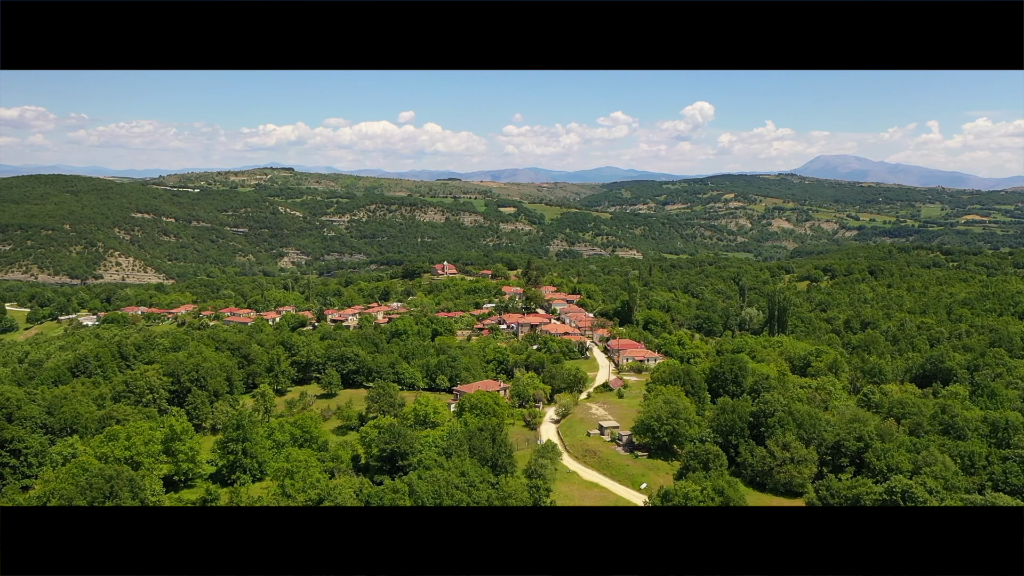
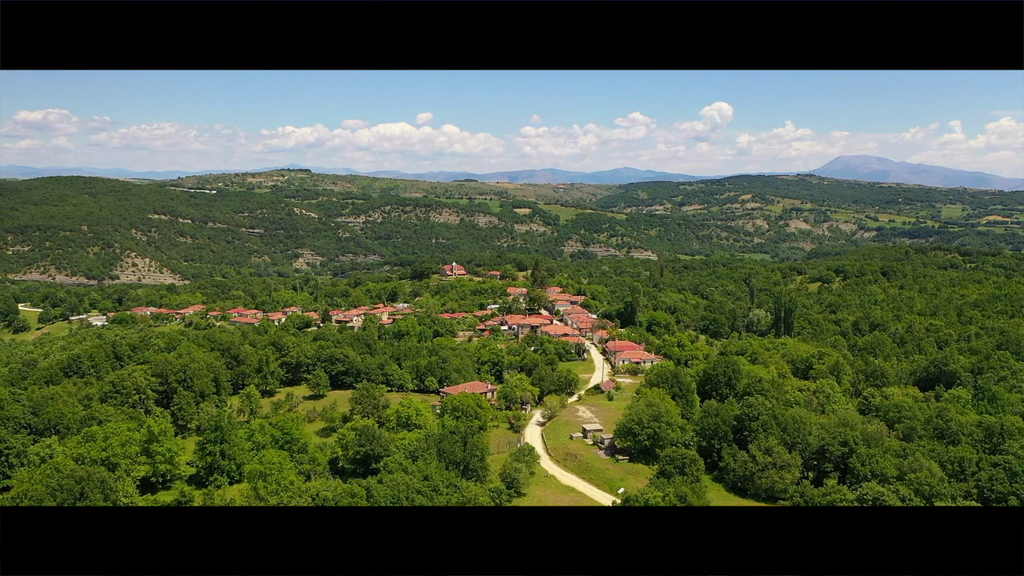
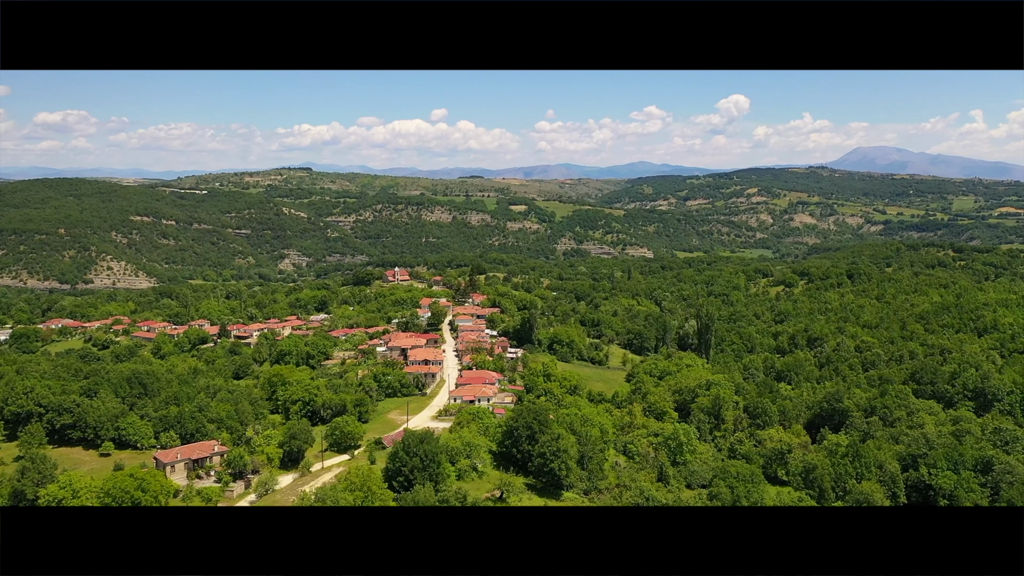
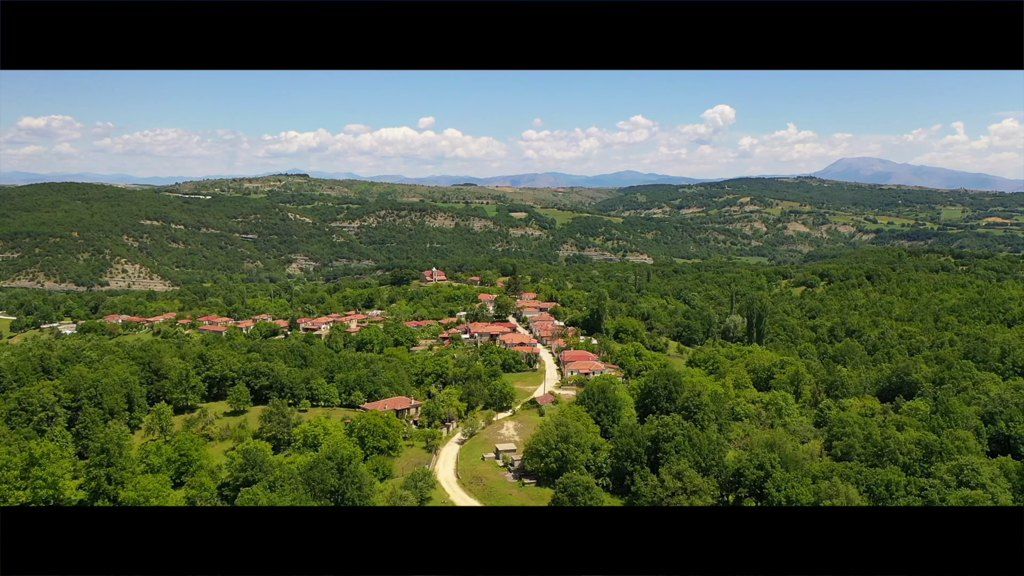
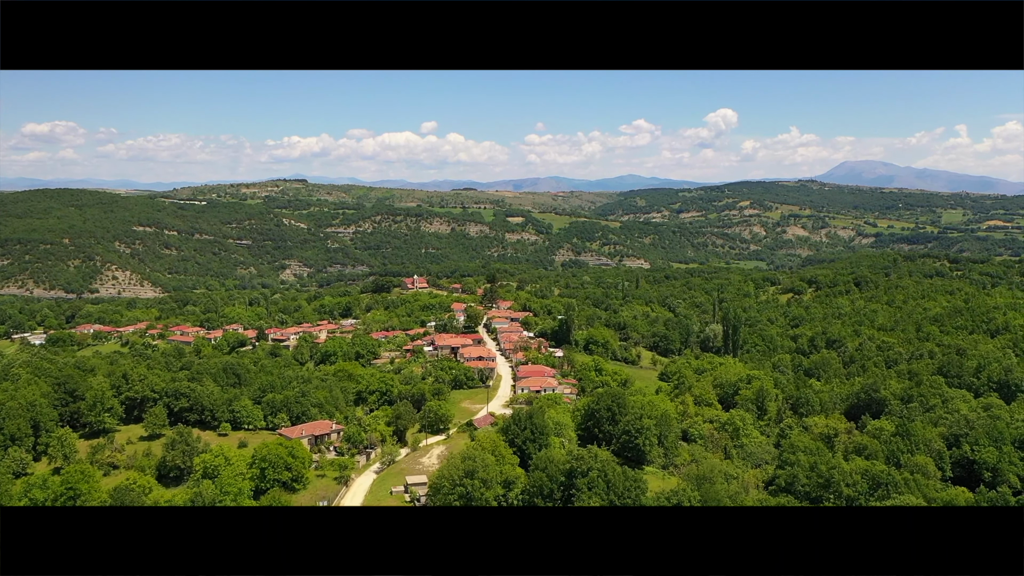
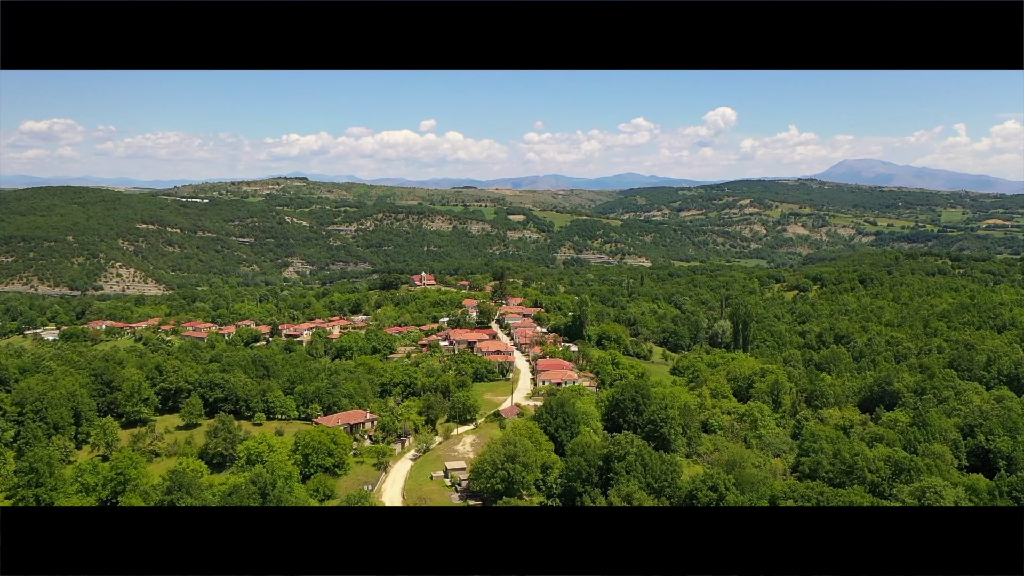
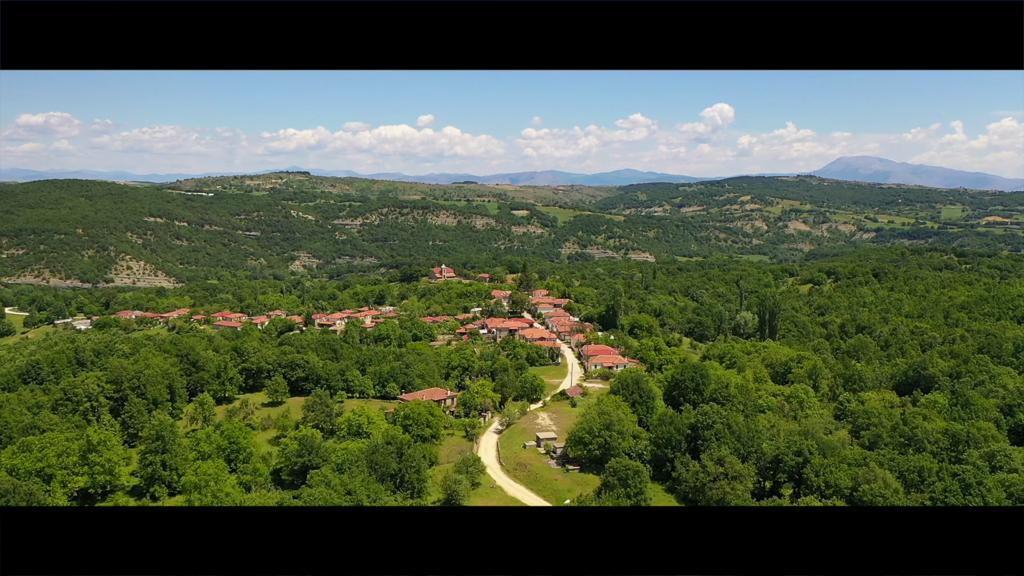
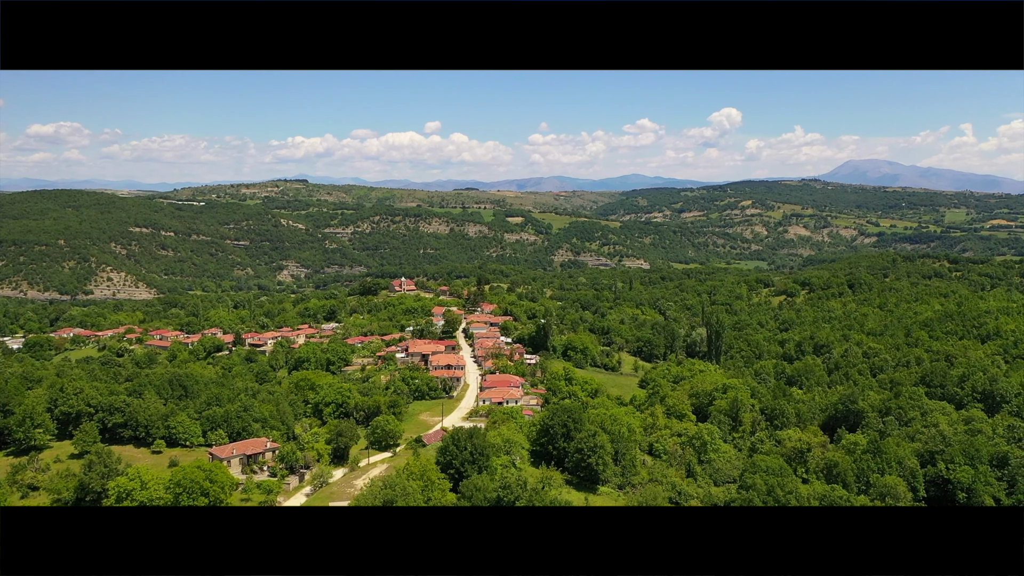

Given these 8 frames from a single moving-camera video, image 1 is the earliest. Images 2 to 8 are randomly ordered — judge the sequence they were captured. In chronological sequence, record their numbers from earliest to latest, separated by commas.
2, 7, 4, 6, 5, 8, 3
